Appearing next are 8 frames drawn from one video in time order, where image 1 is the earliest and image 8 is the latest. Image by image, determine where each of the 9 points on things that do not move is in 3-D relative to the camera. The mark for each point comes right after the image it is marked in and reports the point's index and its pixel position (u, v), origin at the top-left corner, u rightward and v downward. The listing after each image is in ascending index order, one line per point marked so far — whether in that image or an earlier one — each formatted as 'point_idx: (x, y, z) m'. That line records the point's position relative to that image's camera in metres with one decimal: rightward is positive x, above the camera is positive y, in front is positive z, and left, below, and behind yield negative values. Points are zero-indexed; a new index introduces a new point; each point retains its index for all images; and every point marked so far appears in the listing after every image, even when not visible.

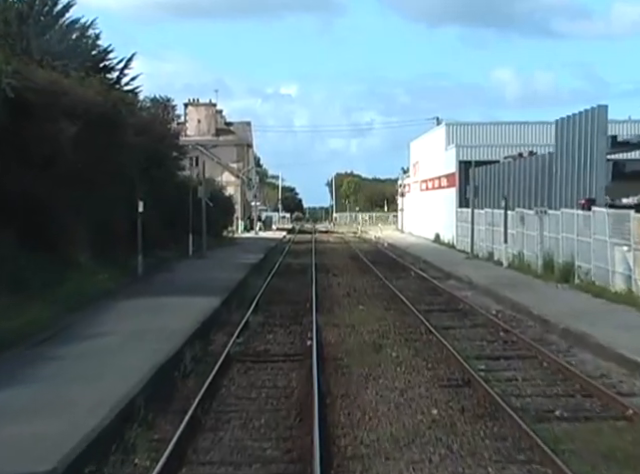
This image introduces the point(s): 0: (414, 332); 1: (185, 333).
0: (+1.8, -1.8, +17.8) m
1: (-2.4, -1.7, +16.5) m
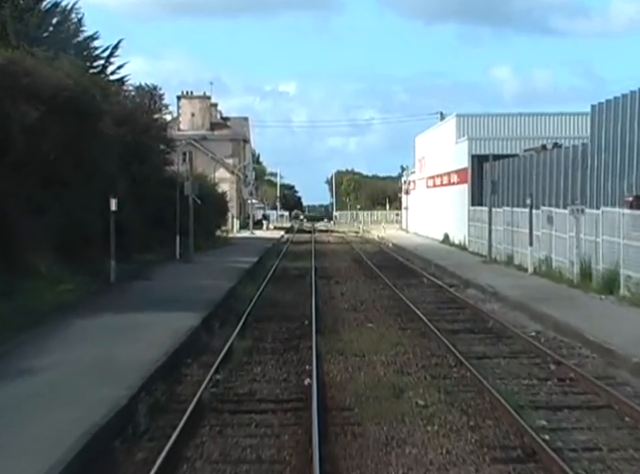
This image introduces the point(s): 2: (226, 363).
0: (+1.8, -1.9, +14.1) m
1: (-2.4, -1.8, +12.7) m
2: (-1.5, -2.0, +14.4) m
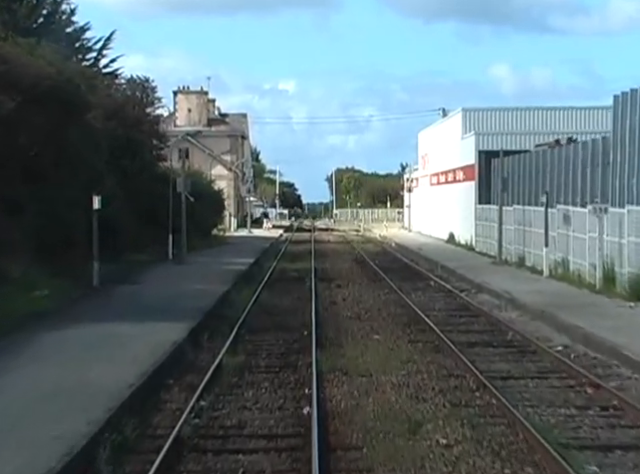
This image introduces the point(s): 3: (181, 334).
0: (+1.9, -2.0, +12.2) m
1: (-2.4, -1.9, +10.8) m
2: (-1.5, -2.0, +12.6) m
3: (-2.3, -1.6, +15.5) m
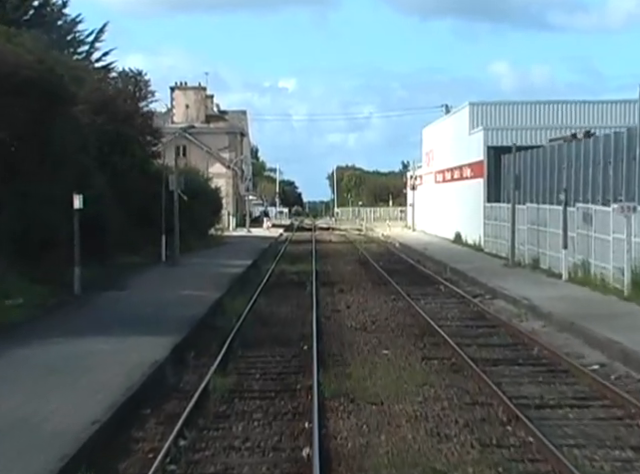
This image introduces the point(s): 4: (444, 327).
0: (+1.9, -2.0, +10.3) m
1: (-2.4, -1.9, +9.0) m
2: (-1.4, -2.1, +10.7) m
3: (-2.3, -1.7, +13.6) m
4: (+2.4, -1.7, +17.7) m
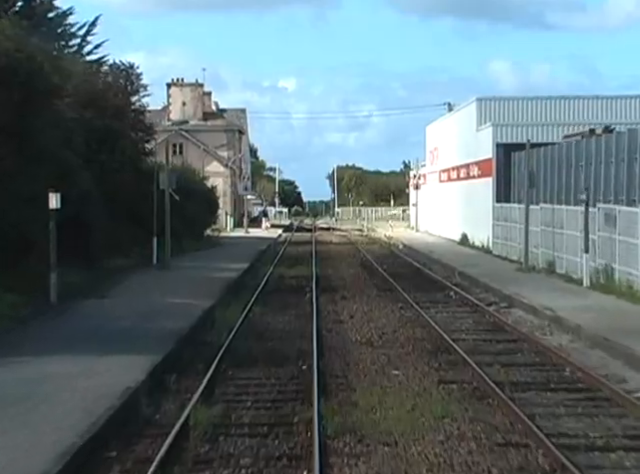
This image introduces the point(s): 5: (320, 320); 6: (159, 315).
0: (+1.9, -2.1, +8.4) m
1: (-2.4, -2.0, +7.1) m
2: (-1.4, -2.1, +8.8) m
3: (-2.3, -1.8, +11.8) m
4: (+2.4, -1.8, +15.8) m
5: (0.0, -1.7, +18.8) m
6: (-3.2, -1.5, +18.0) m
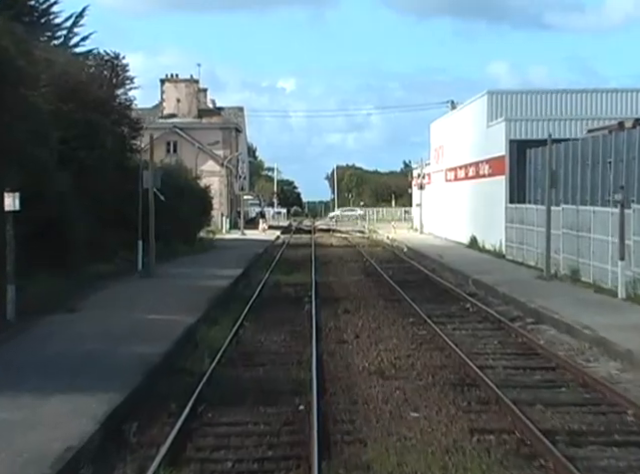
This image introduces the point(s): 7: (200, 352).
0: (+1.9, -2.2, +5.8) m
1: (-2.3, -2.1, +4.5) m
2: (-1.4, -2.3, +6.2) m
3: (-2.3, -1.9, +9.1) m
4: (+2.4, -1.9, +13.2) m
5: (0.0, -1.8, +16.2) m
6: (-3.1, -1.6, +15.4) m
7: (-1.9, -1.8, +14.7) m
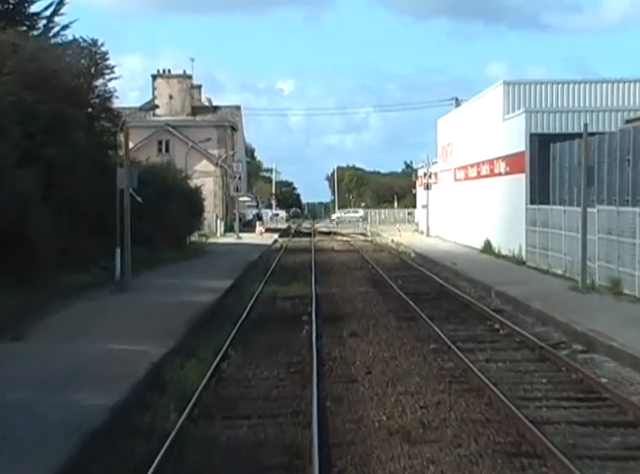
0: (+1.9, -2.4, +2.4) m
1: (-2.3, -2.3, +1.1) m
2: (-1.4, -2.4, +2.8) m
3: (-2.2, -2.0, +5.8) m
4: (+2.5, -2.1, +9.9) m
5: (0.0, -2.0, +12.9) m
6: (-3.1, -1.8, +12.0) m
7: (-1.9, -2.0, +11.4) m
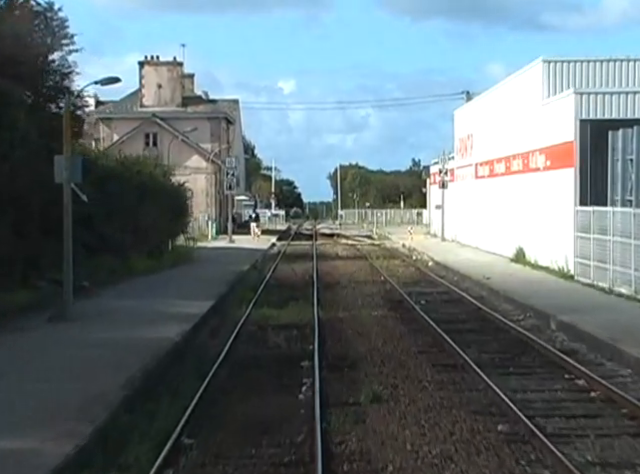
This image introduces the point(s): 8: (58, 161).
0: (+2.0, -2.6, -3.1) m
1: (-2.2, -2.5, -4.5) m
2: (-1.3, -2.6, -2.8) m
3: (-2.2, -2.2, +0.2) m
4: (+2.5, -2.3, +4.3) m
5: (+0.1, -2.2, +7.3) m
6: (-3.0, -2.0, +6.4) m
7: (-1.8, -2.2, +5.8) m
8: (-4.8, +1.4, +17.0) m
